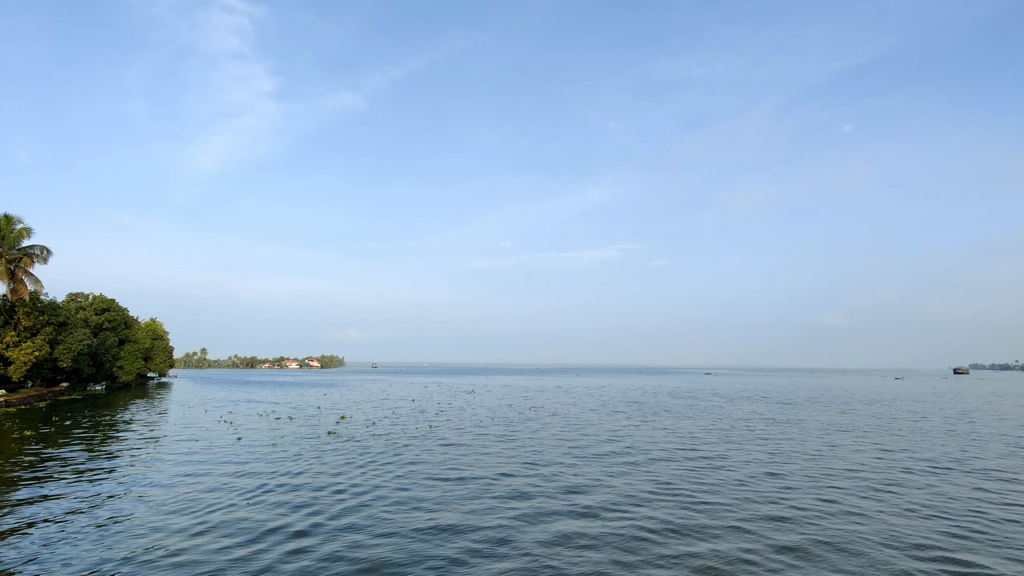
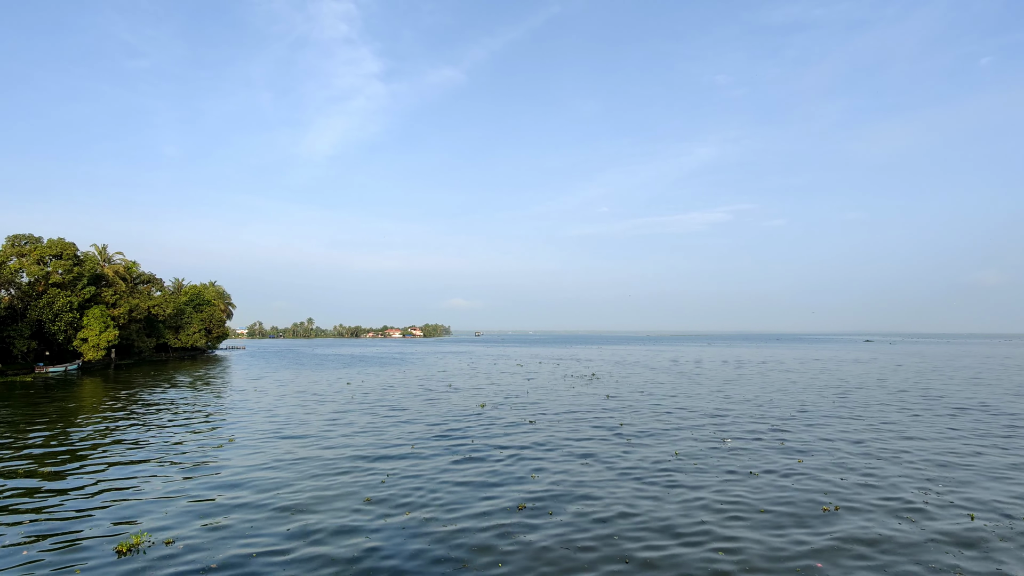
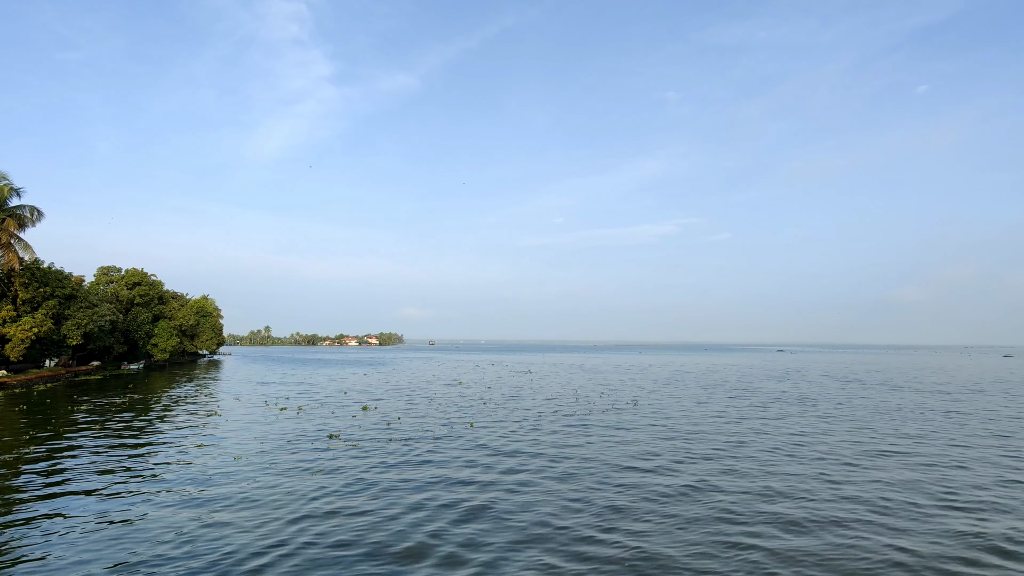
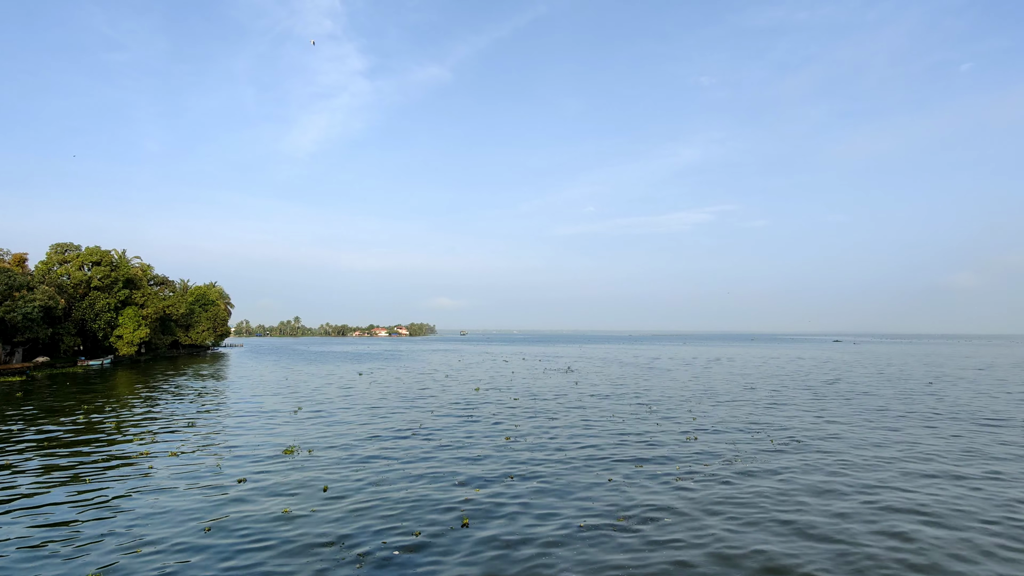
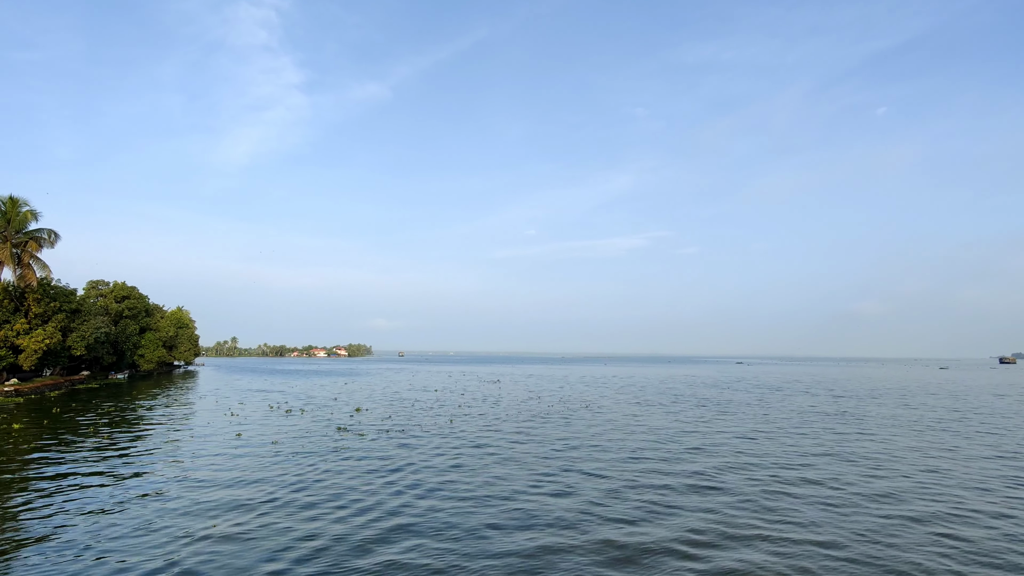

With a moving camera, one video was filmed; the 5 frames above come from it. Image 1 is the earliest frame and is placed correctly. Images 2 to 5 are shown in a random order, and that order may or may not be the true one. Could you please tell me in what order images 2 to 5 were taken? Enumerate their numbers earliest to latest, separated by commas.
5, 3, 4, 2
